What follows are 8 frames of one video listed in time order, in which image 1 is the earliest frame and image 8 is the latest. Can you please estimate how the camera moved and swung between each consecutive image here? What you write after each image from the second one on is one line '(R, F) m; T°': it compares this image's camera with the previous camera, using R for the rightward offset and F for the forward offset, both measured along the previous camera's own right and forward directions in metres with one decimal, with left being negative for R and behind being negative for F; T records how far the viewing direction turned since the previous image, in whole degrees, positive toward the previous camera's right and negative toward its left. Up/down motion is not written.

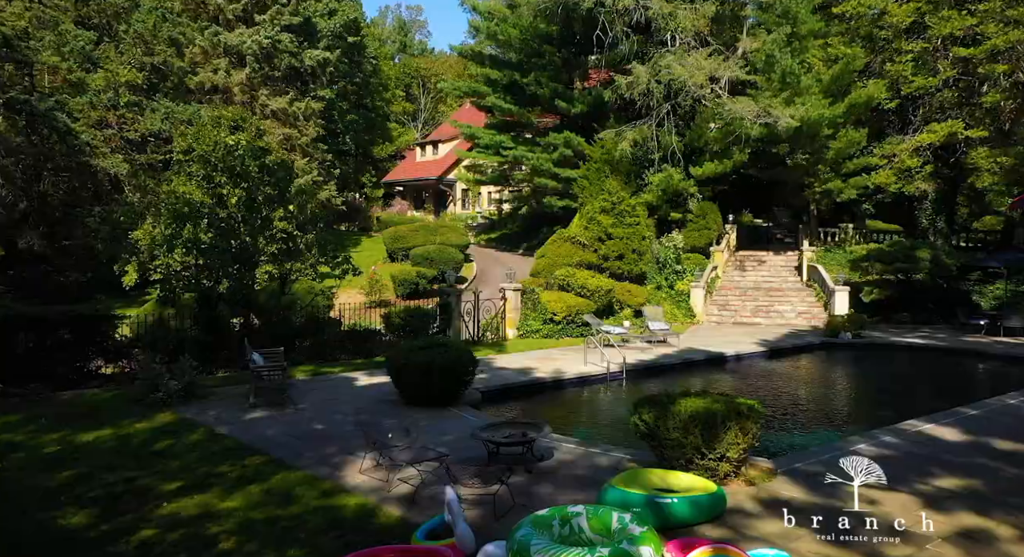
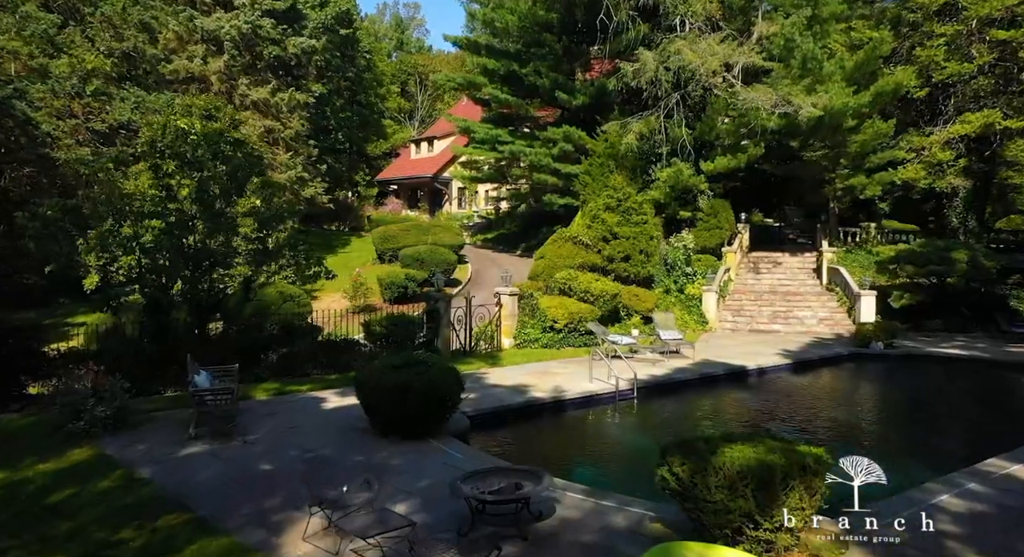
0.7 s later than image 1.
(+0.1, +1.7) m; 0°
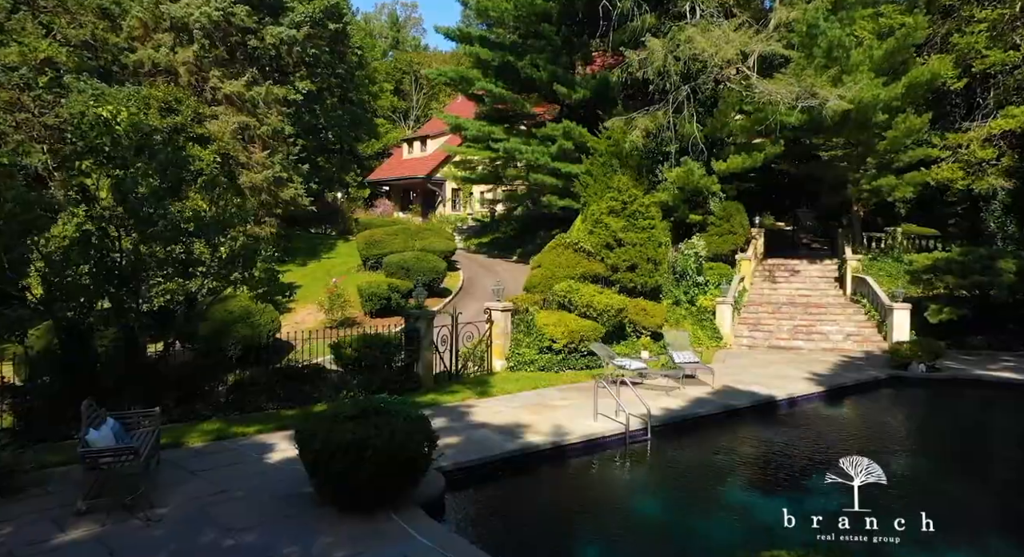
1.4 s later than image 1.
(+0.1, +1.9) m; 0°
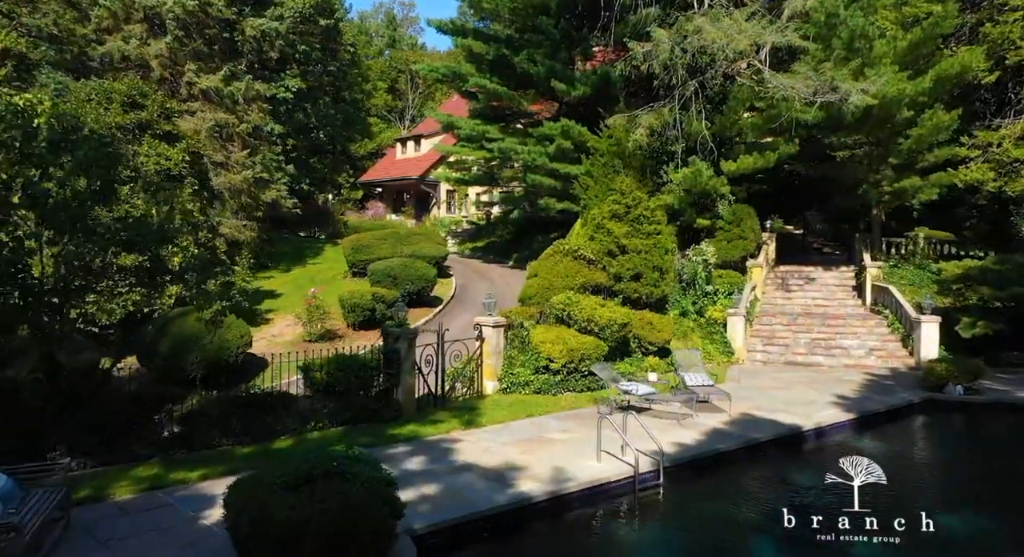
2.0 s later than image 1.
(+0.1, +1.4) m; 0°
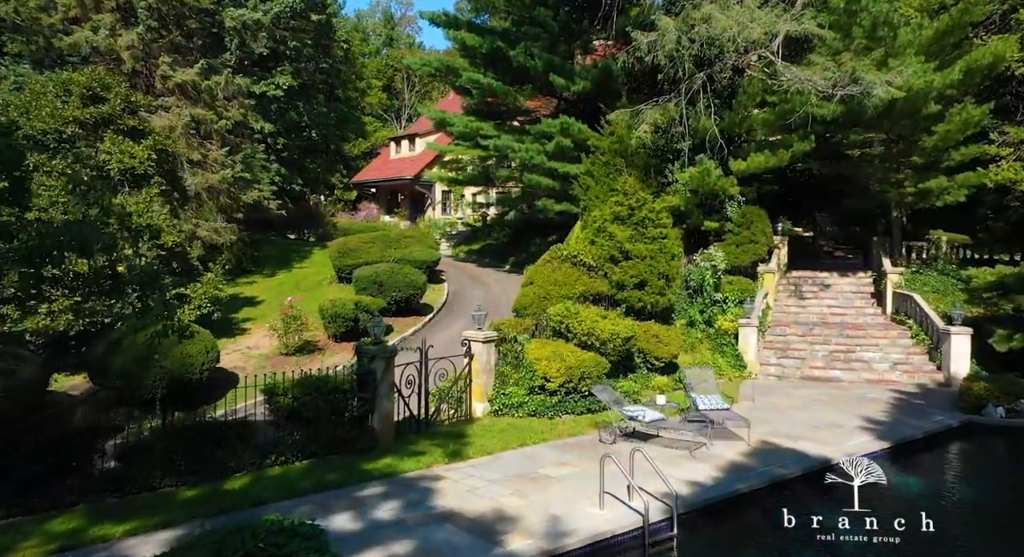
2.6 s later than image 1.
(+0.1, +1.2) m; 0°
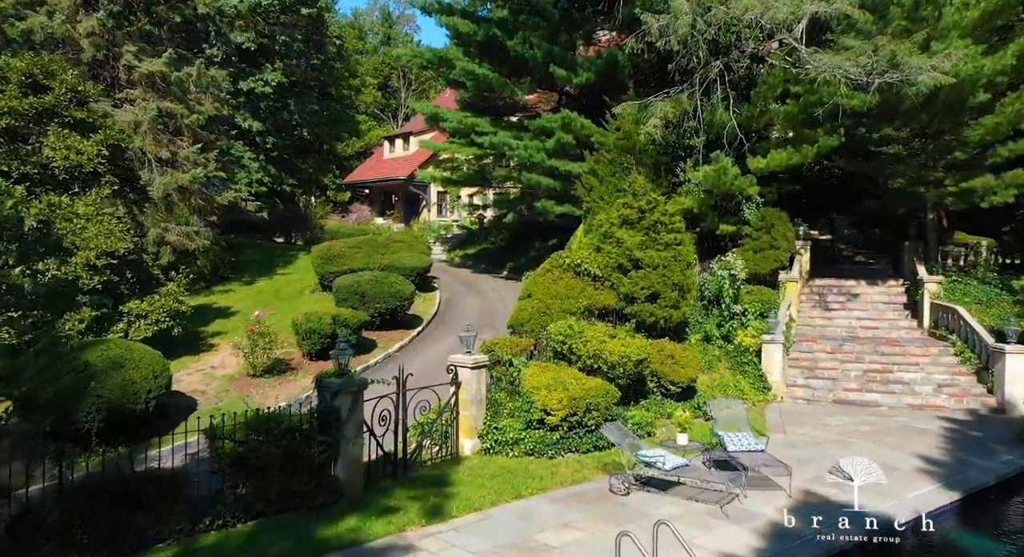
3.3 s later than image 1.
(+0.1, +1.6) m; 0°
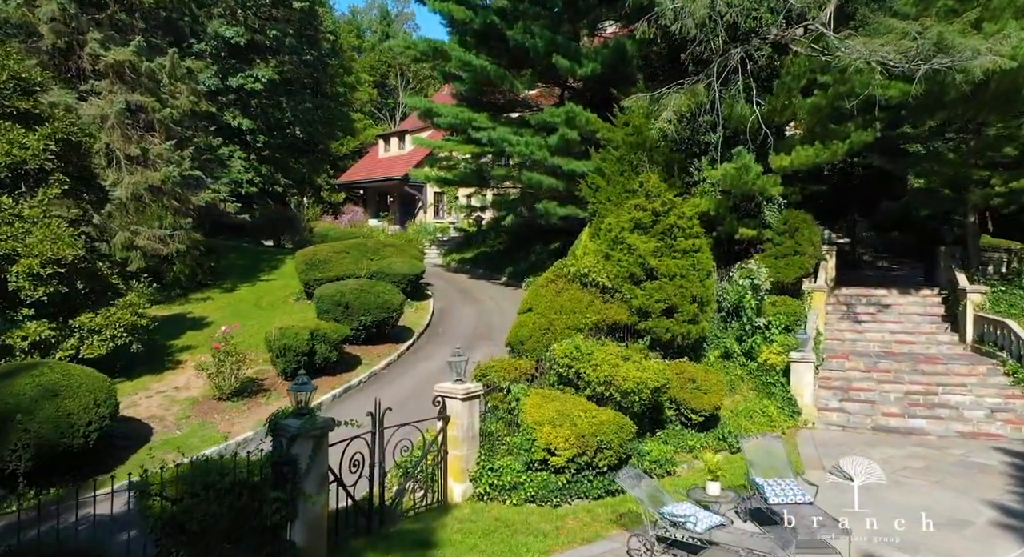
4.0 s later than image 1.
(0.0, +1.5) m; 0°
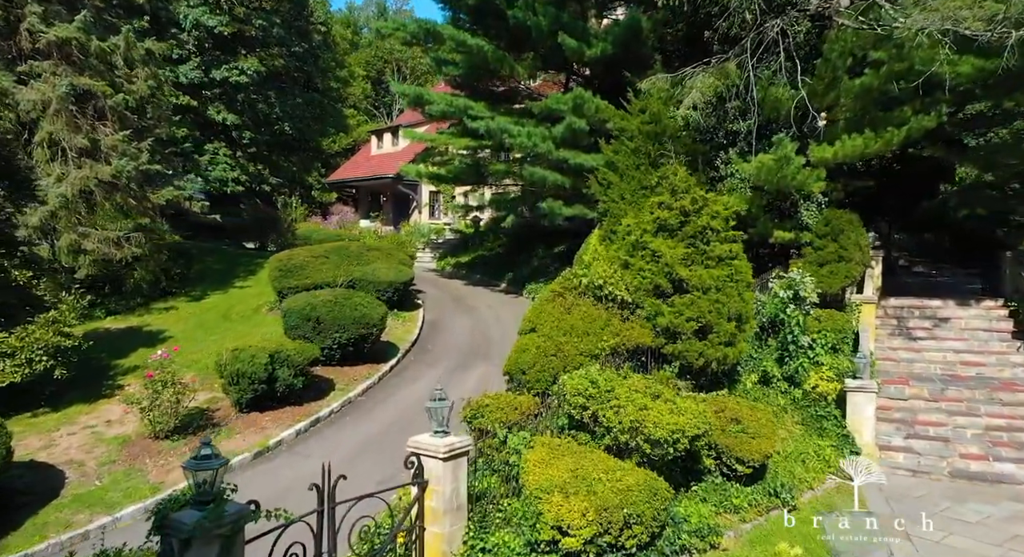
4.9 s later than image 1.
(0.0, +2.1) m; 0°
